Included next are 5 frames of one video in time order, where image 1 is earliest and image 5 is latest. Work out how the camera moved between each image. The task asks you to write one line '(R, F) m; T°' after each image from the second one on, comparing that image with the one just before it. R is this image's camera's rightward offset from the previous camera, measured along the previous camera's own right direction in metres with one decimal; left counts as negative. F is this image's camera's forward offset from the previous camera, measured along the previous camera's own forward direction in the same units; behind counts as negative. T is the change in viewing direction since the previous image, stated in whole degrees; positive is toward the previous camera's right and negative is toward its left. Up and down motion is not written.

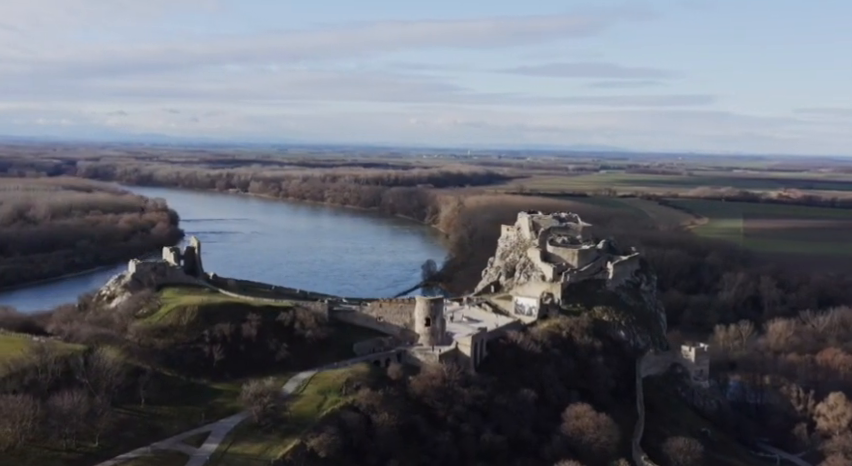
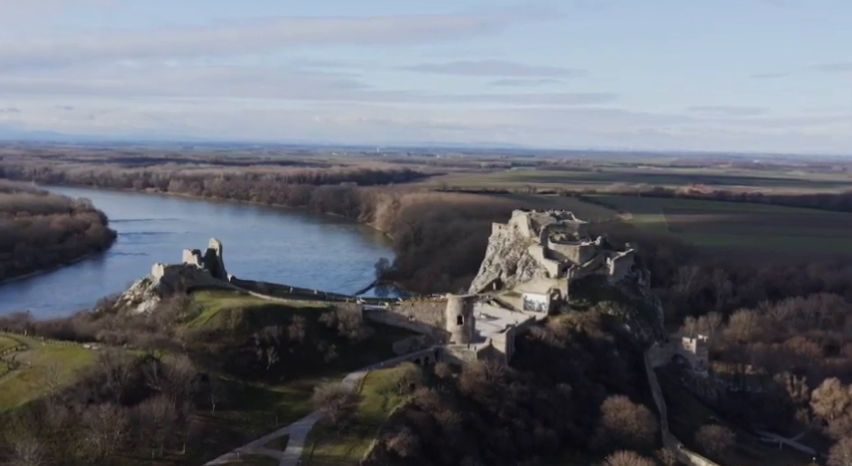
(-4.6, -0.1) m; +6°
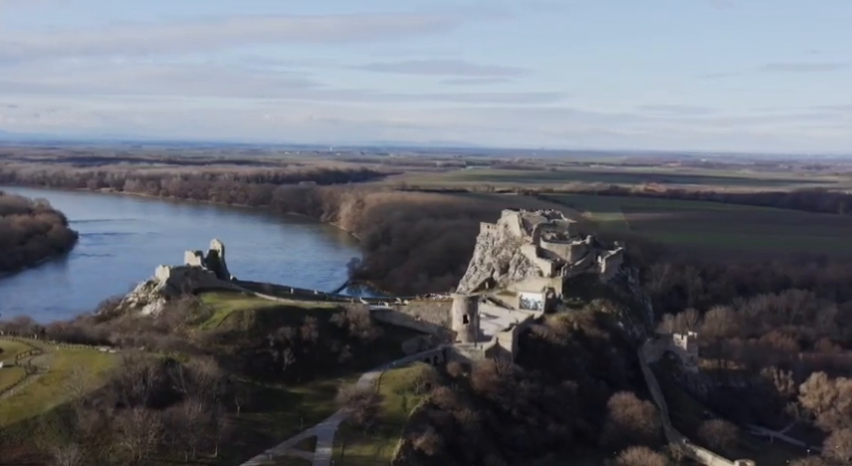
(-2.0, -0.1) m; +3°
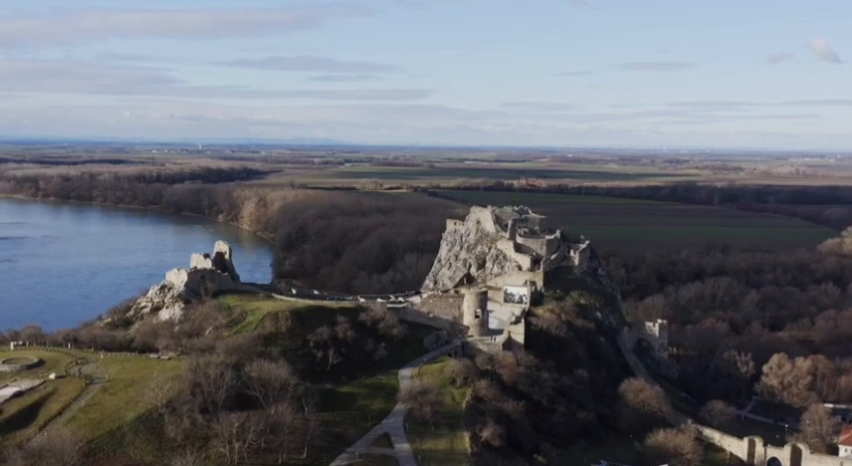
(-5.3, -0.2) m; +8°
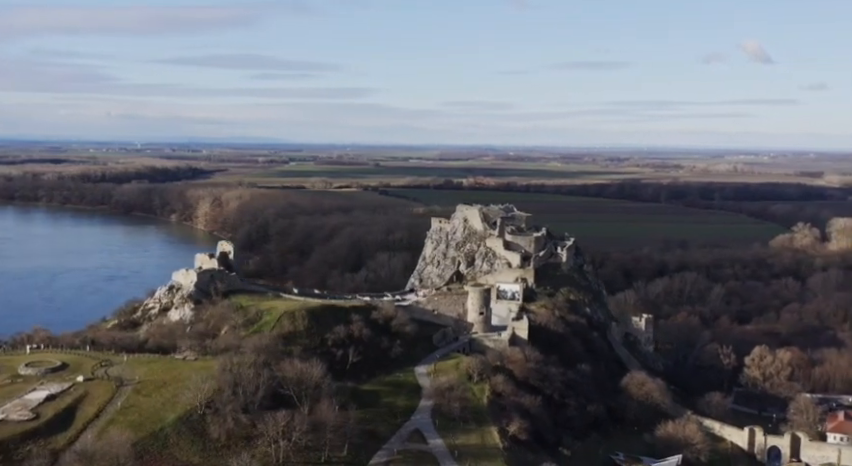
(-2.4, -0.2) m; +4°
